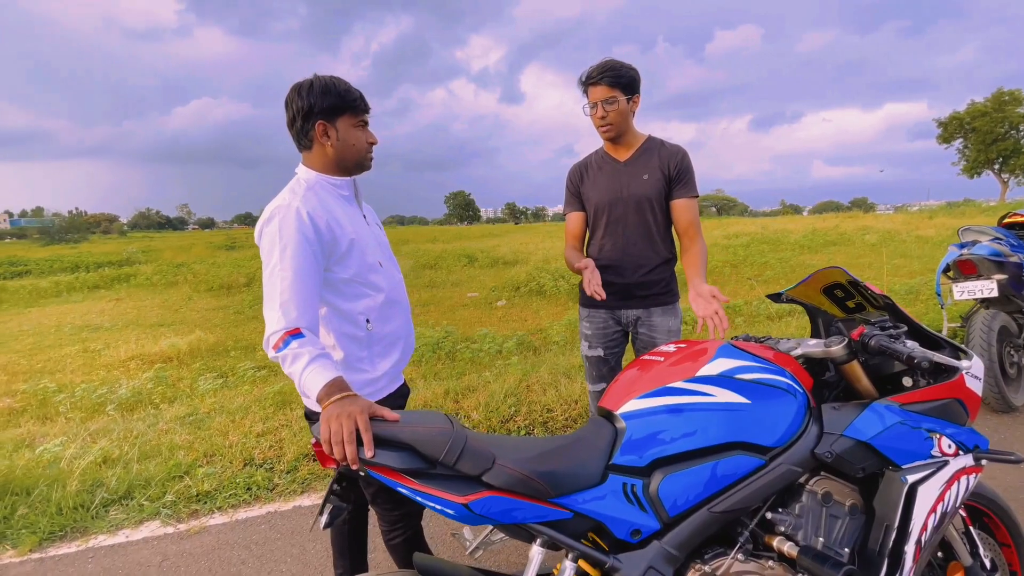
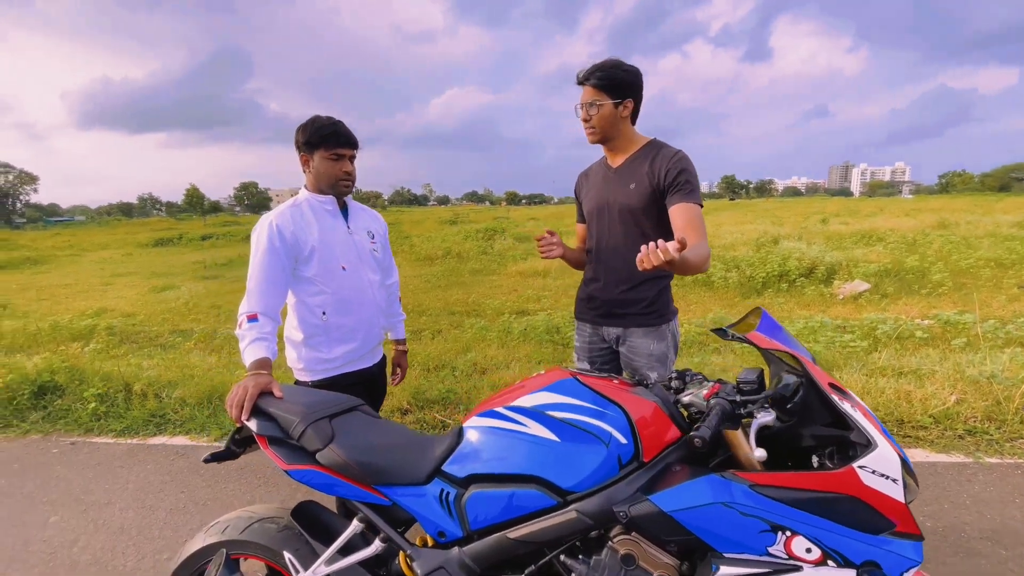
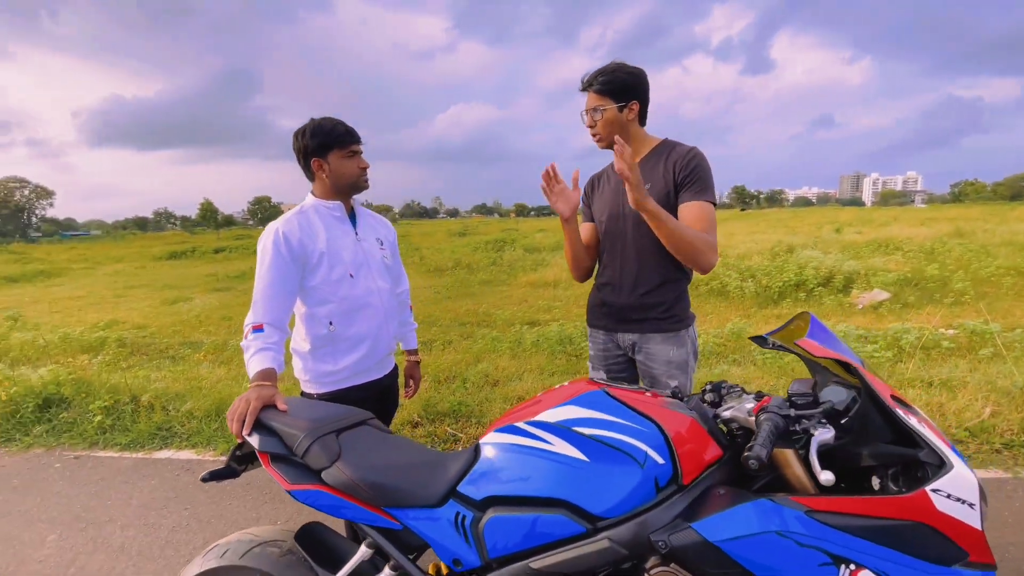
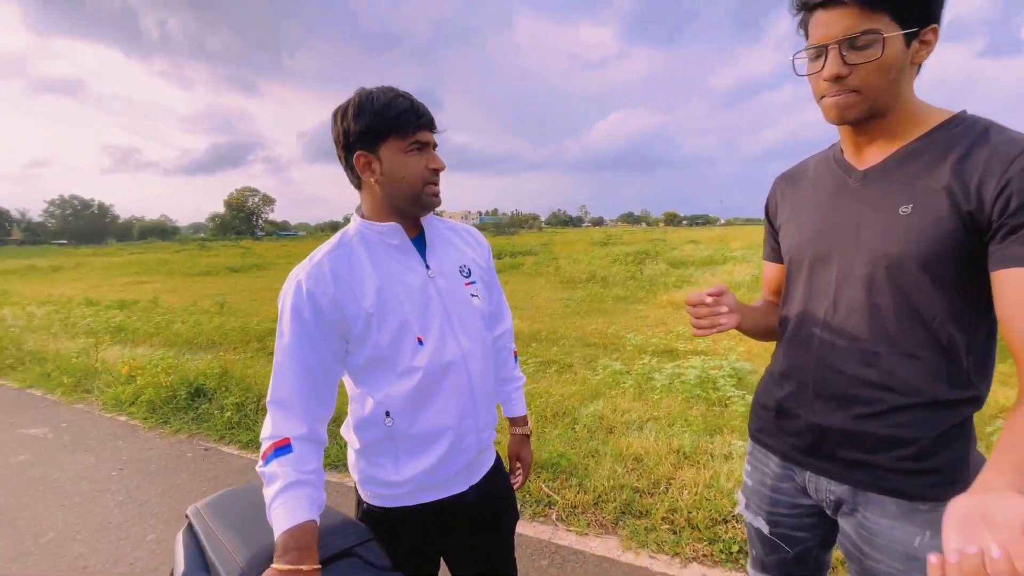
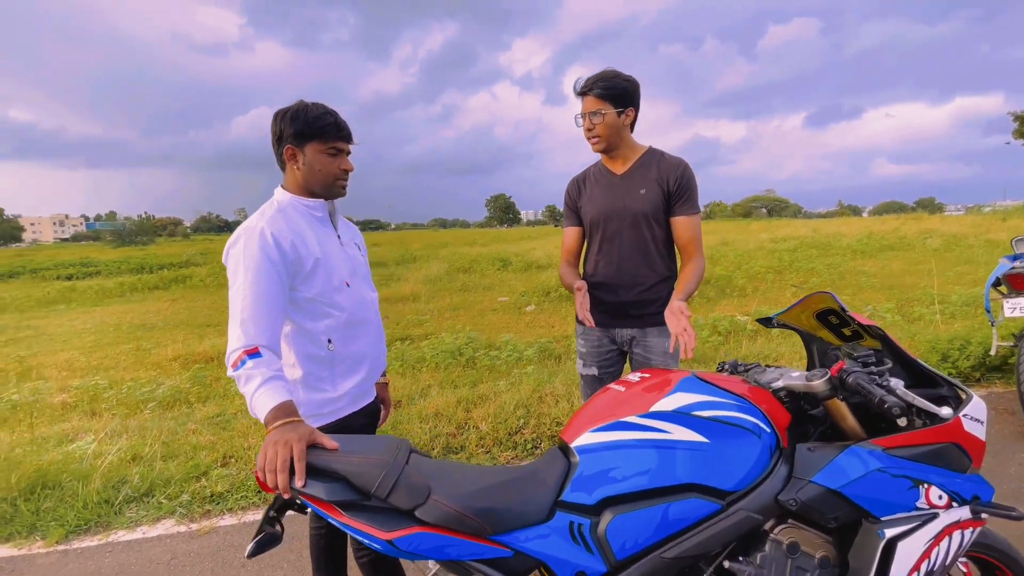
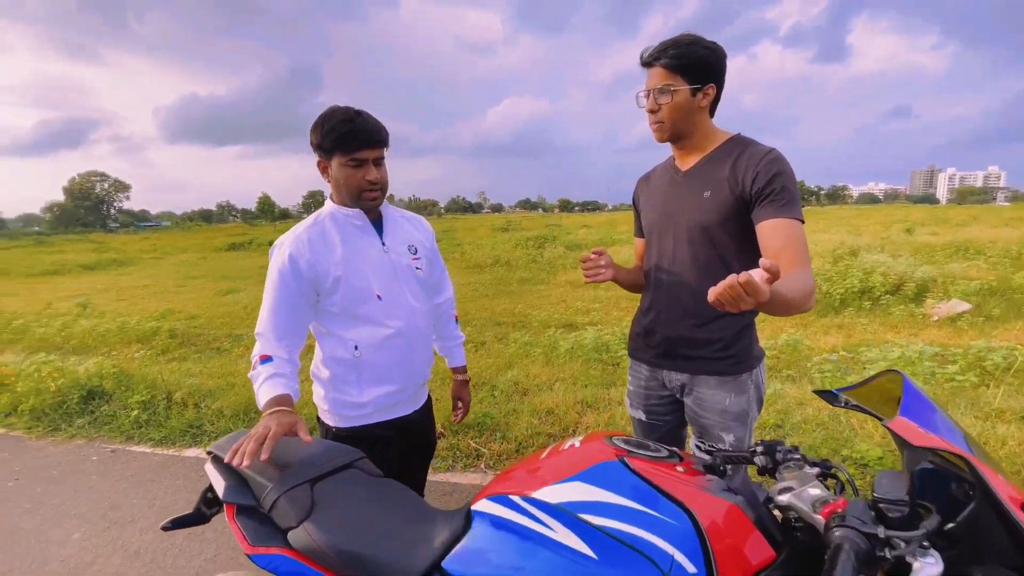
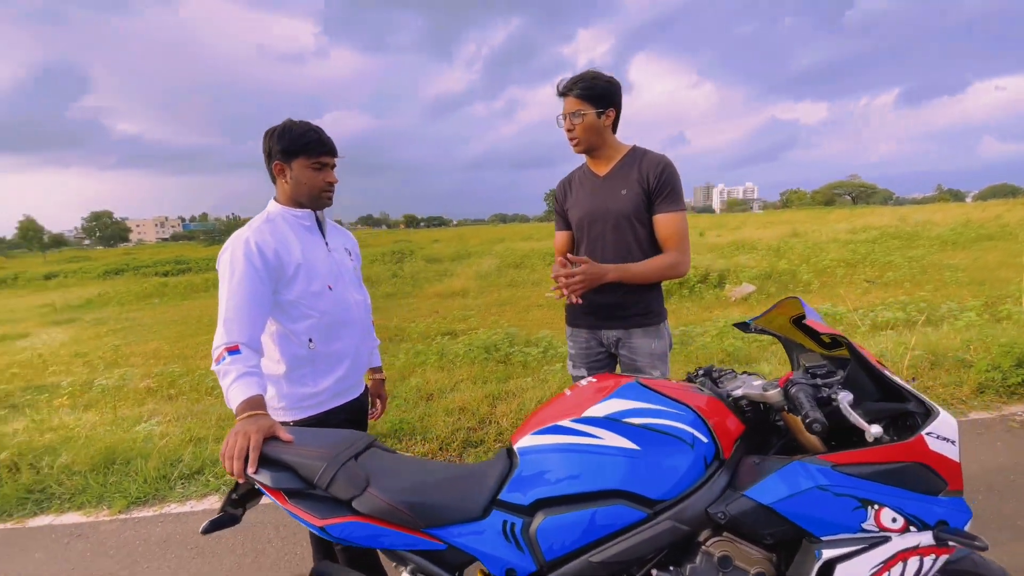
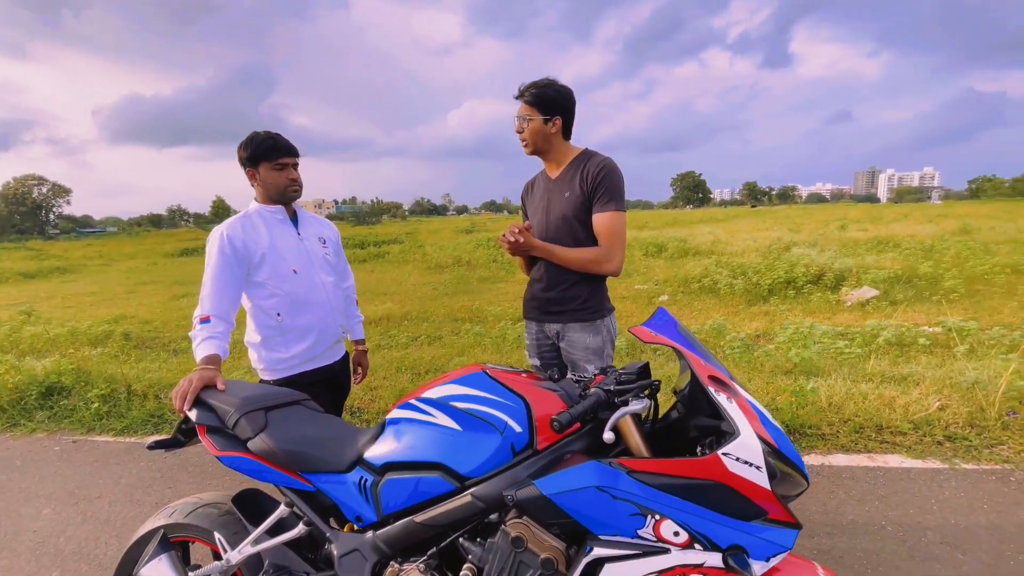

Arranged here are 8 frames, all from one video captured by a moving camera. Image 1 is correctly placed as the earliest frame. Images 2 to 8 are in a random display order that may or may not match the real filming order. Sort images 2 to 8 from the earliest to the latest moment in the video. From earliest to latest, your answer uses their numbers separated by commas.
5, 7, 3, 8, 2, 6, 4
